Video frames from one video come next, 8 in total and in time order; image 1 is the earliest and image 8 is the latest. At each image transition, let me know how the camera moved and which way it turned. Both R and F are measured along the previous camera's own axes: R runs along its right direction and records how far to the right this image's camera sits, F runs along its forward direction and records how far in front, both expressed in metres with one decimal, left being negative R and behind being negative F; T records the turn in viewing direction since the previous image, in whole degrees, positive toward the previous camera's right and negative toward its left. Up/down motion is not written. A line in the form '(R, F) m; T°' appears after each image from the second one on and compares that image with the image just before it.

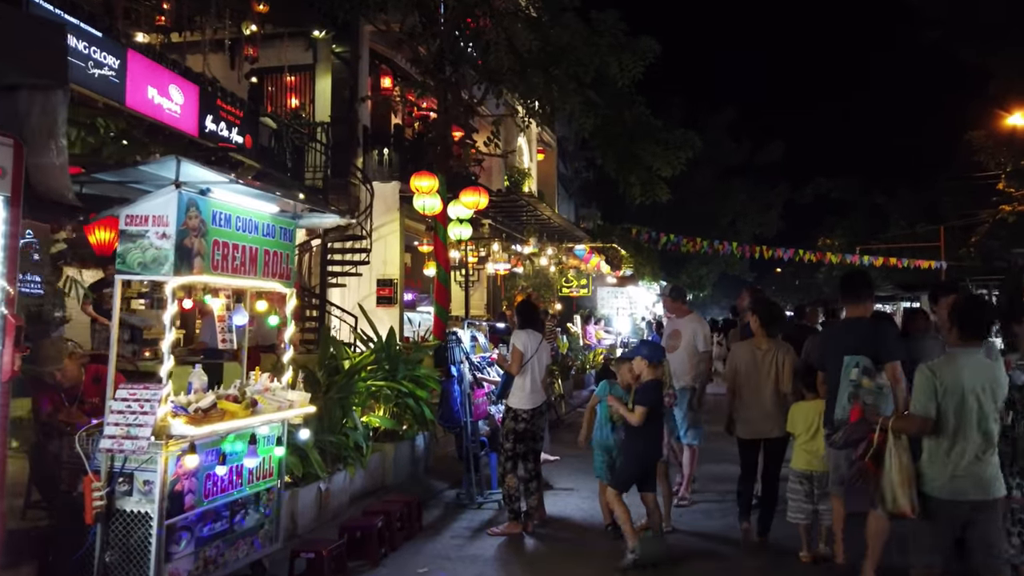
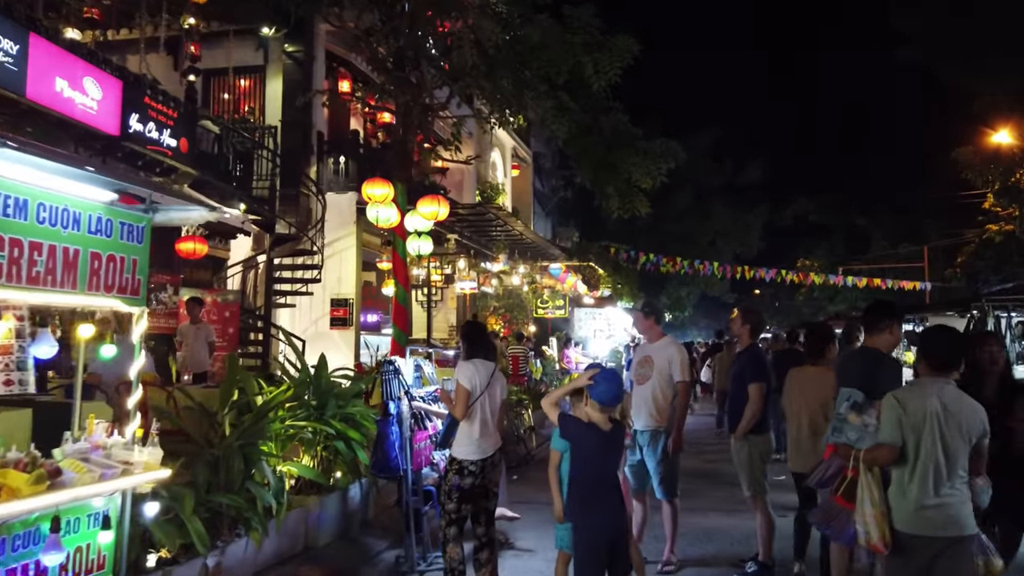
(+0.2, +1.2) m; +2°
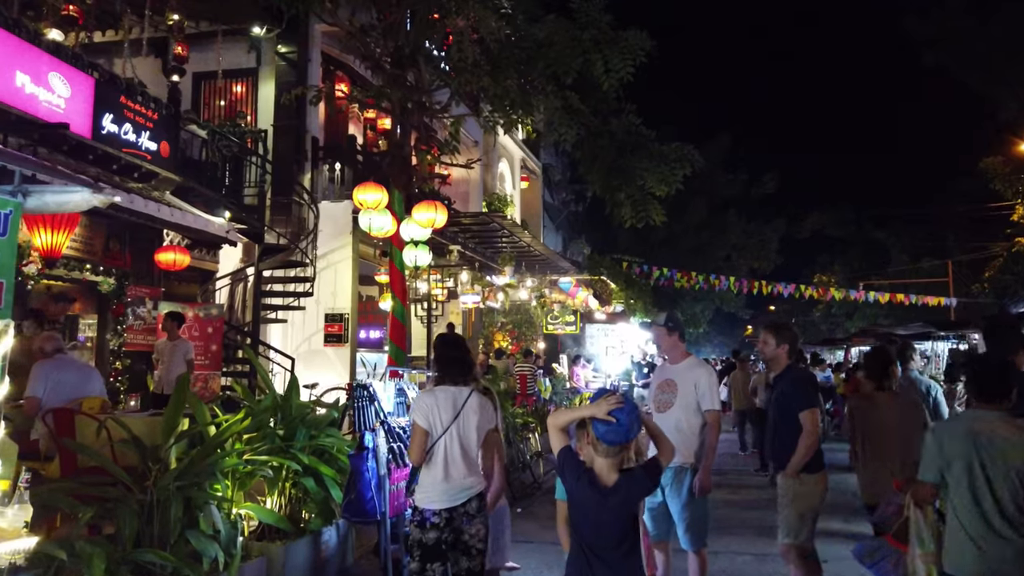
(+0.1, +0.9) m; -1°
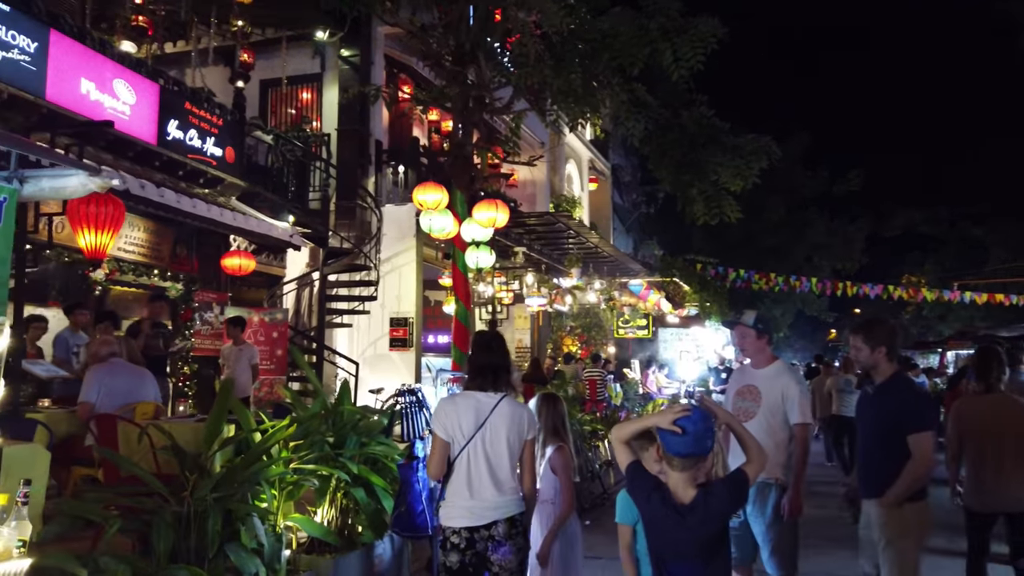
(+0.1, +0.4) m; -6°
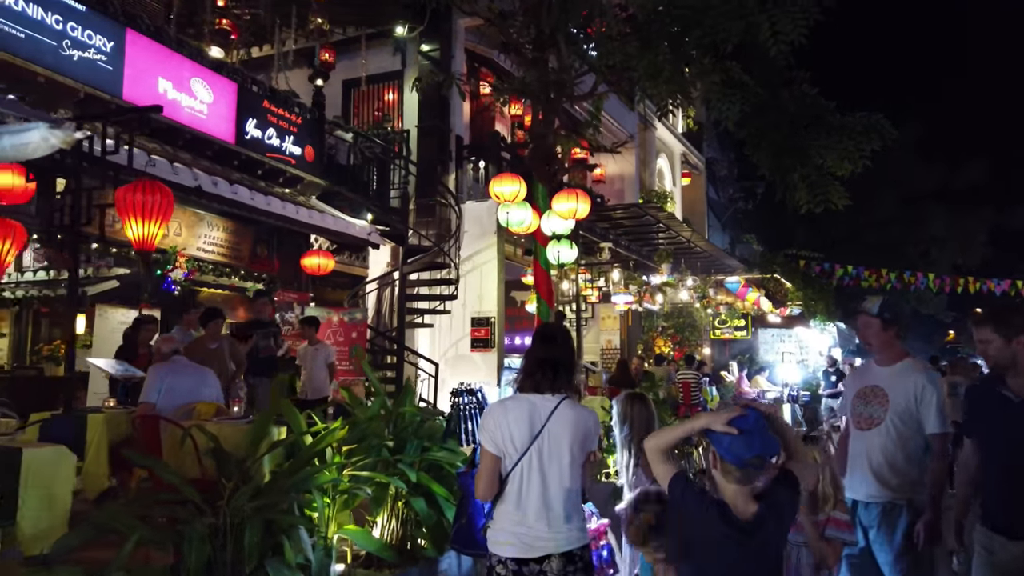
(+0.1, +0.5) m; -7°
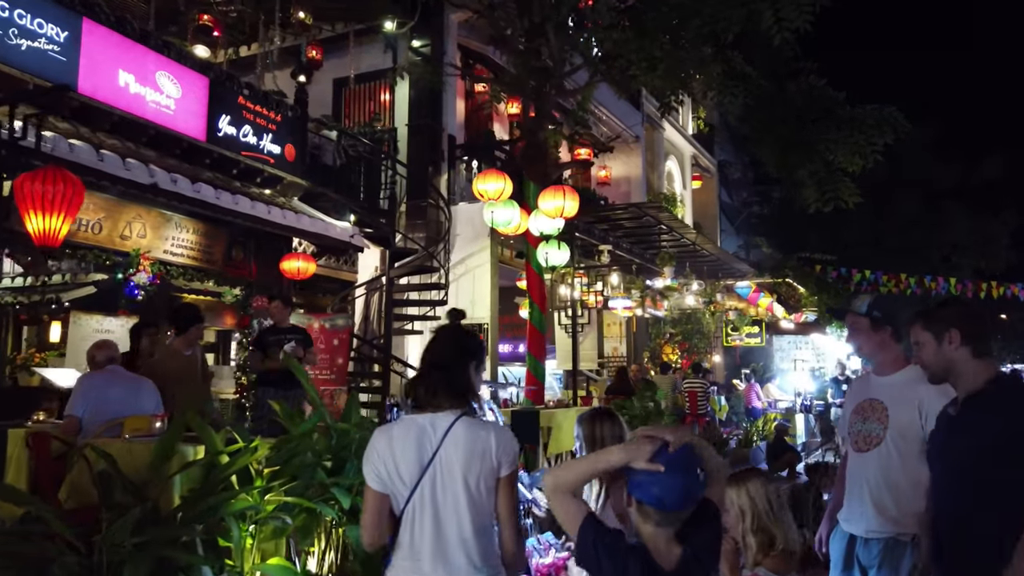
(+0.4, +0.6) m; -1°
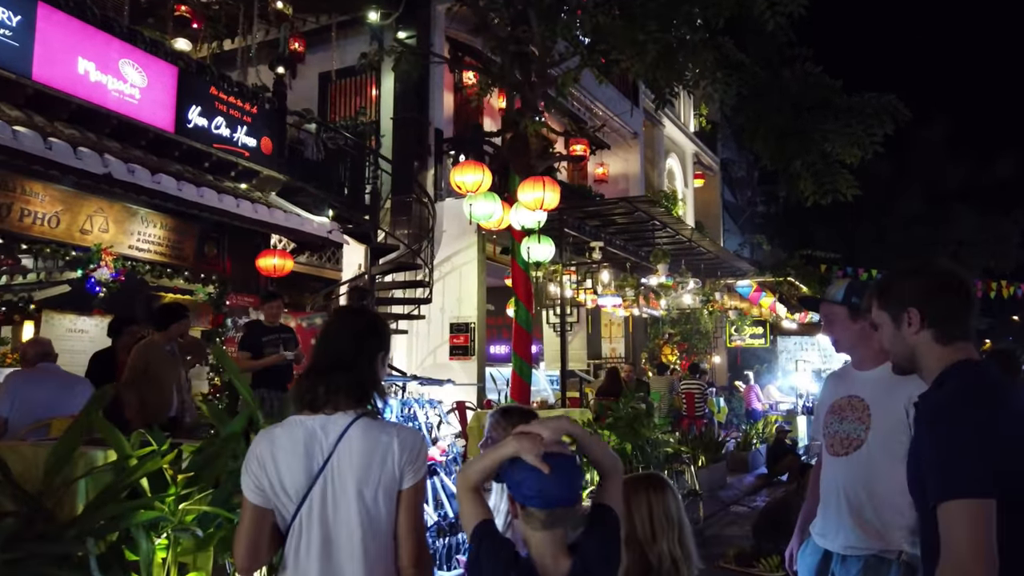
(+0.3, +0.4) m; -1°
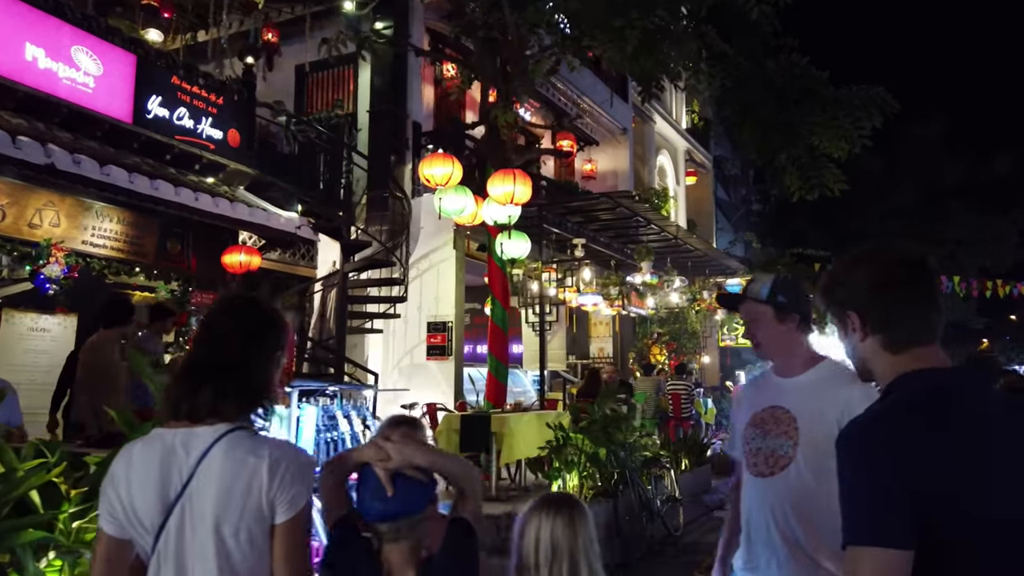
(+0.3, +0.3) m; 0°
